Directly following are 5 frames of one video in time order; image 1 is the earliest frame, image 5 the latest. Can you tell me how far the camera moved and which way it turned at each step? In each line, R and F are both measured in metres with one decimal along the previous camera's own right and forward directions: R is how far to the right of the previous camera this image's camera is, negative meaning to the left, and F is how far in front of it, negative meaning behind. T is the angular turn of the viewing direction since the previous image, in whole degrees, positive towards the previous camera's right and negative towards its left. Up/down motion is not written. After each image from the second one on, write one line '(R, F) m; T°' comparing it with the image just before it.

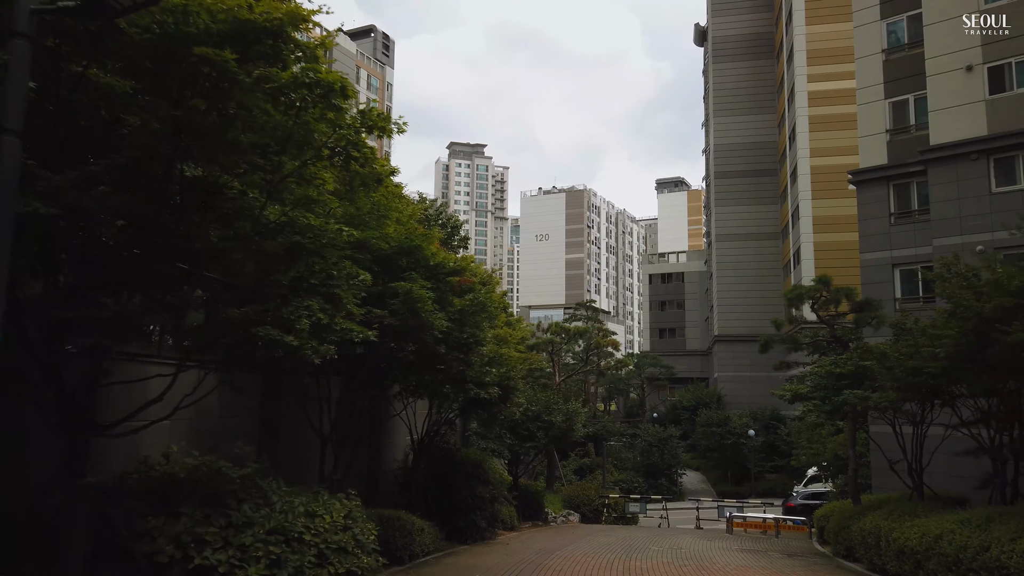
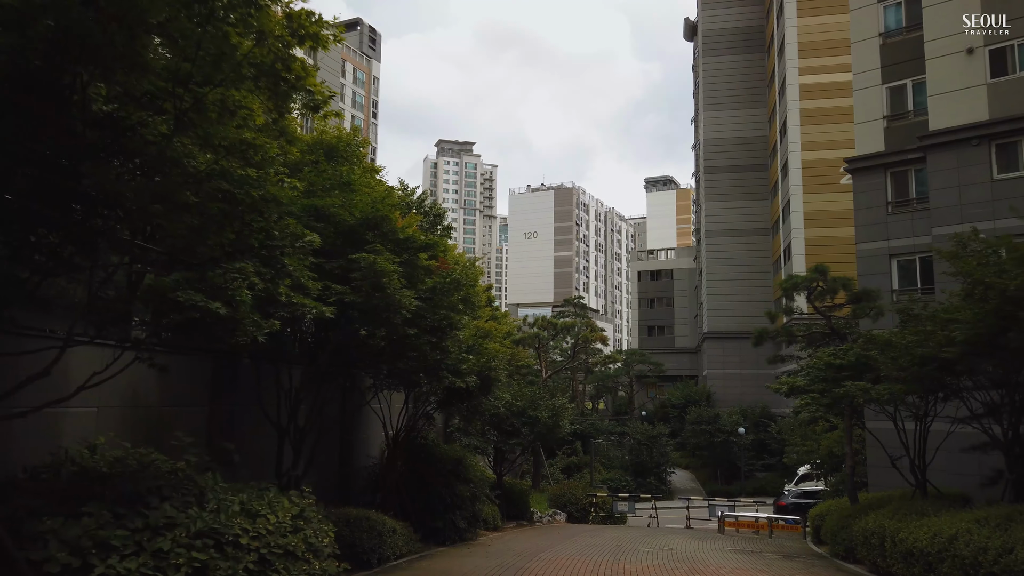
(+0.2, +1.0) m; +1°
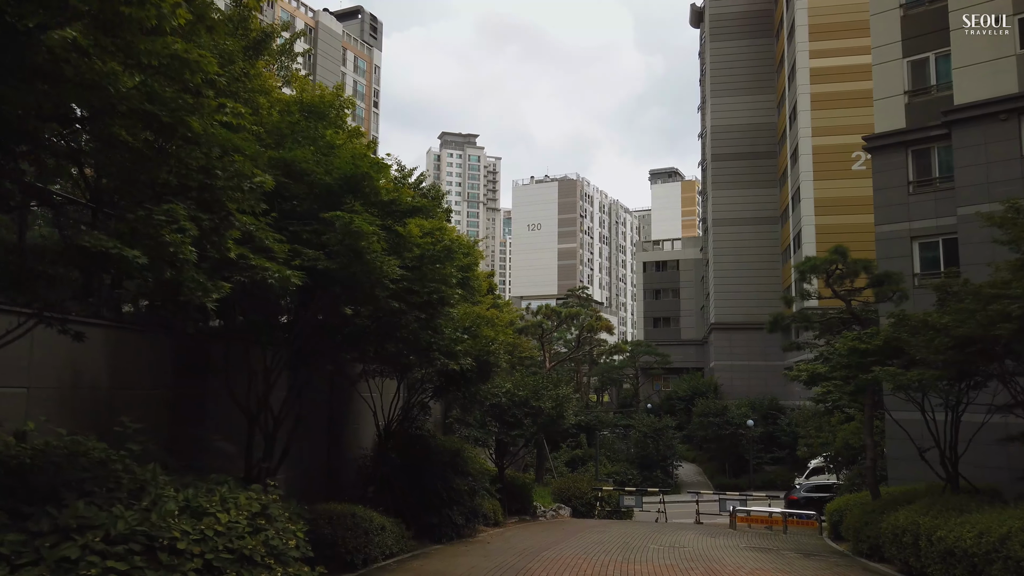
(+0.1, +1.1) m; 0°
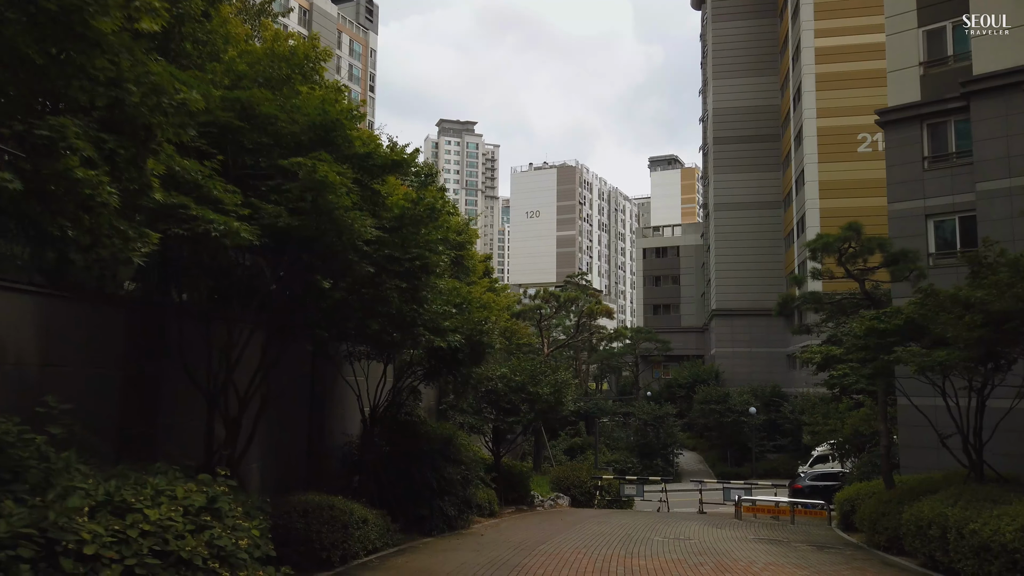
(+0.1, +1.0) m; 0°
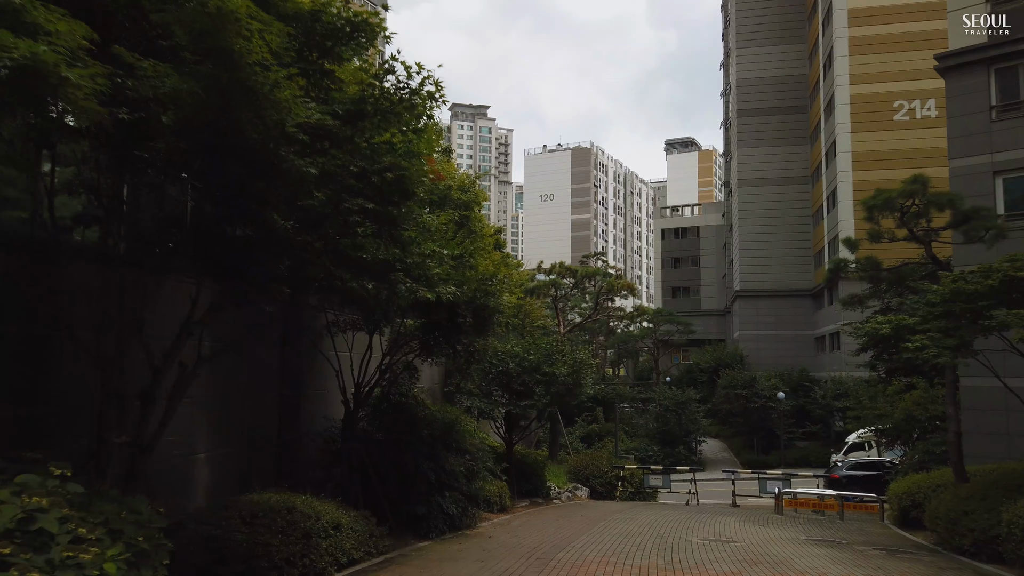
(0.0, +2.4) m; -1°
